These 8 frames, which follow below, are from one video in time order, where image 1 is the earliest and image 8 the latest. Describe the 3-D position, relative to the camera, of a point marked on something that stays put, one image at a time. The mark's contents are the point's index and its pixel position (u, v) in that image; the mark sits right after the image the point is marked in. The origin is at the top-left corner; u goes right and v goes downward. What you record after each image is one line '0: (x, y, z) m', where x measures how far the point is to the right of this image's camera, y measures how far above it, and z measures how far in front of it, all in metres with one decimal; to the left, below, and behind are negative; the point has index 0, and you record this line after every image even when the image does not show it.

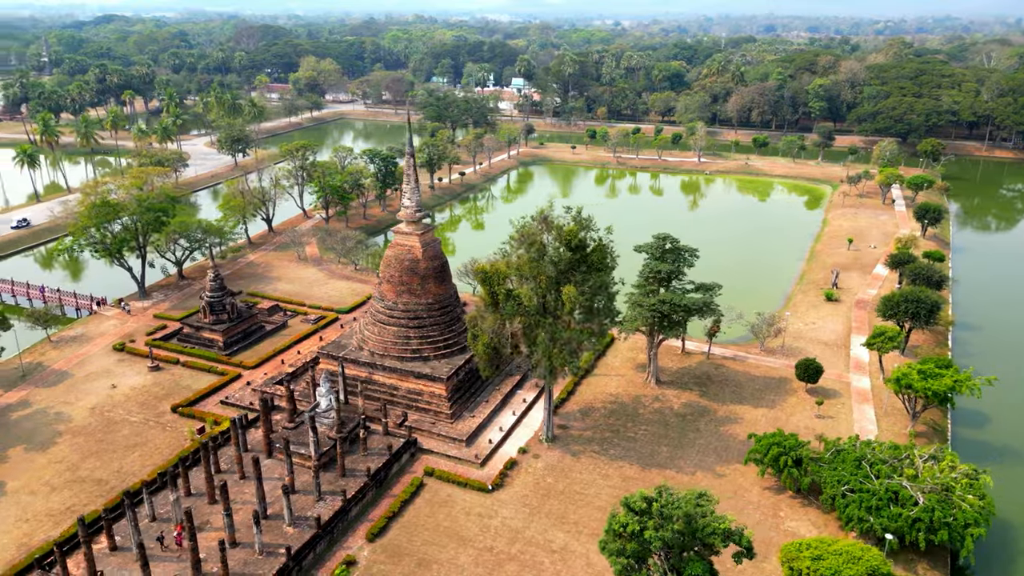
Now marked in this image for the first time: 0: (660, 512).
0: (+3.4, -5.1, +16.9) m
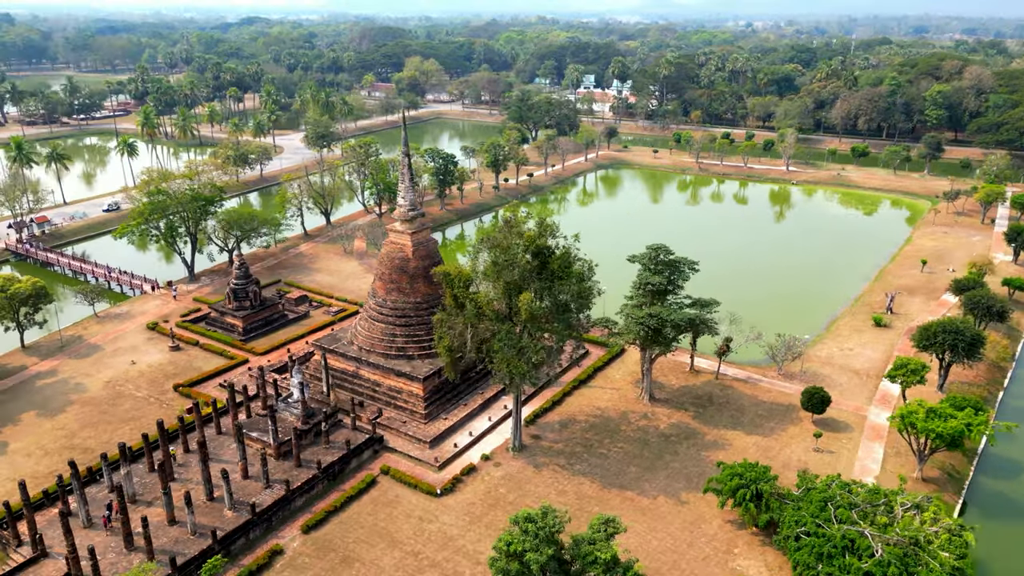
0: (+0.6, -5.4, +16.1) m
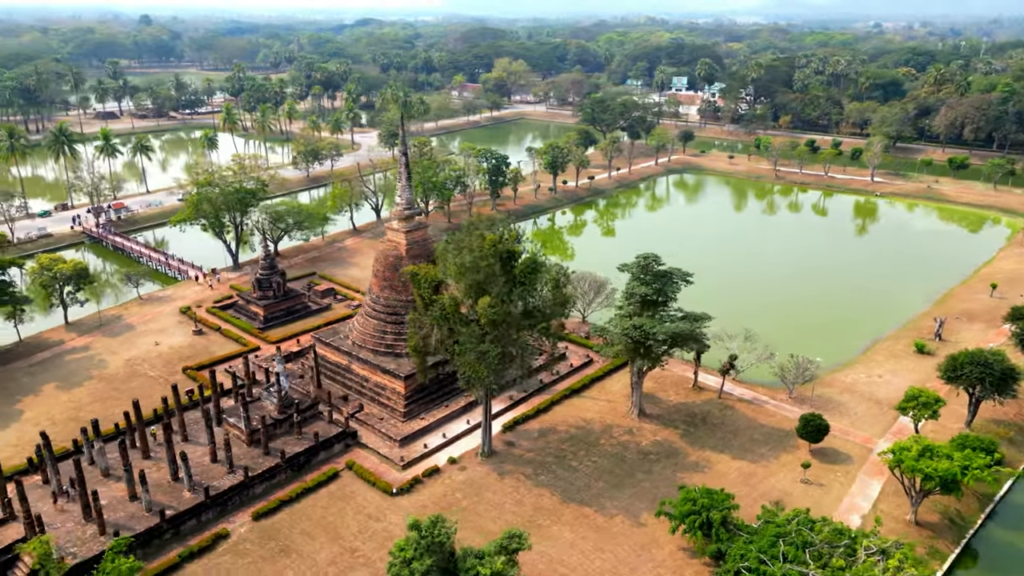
0: (-1.9, -5.5, +15.7) m
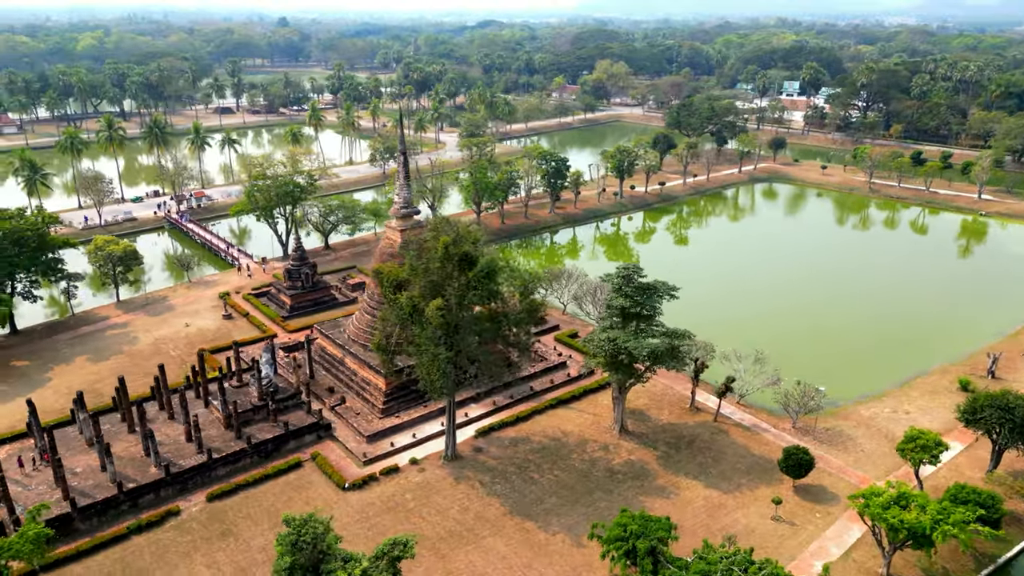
0: (-4.7, -5.4, +15.8) m
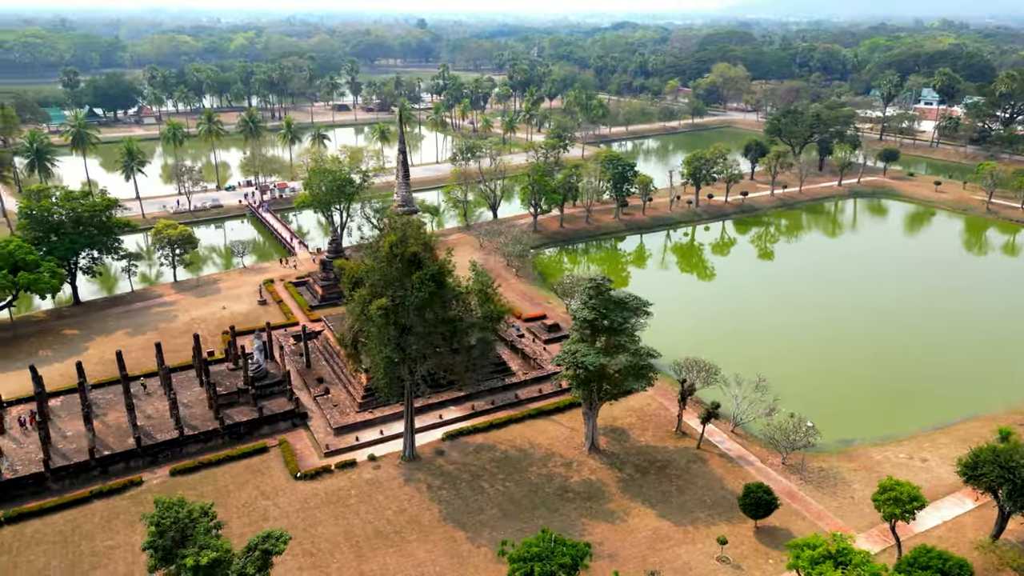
0: (-7.8, -5.2, +16.4) m
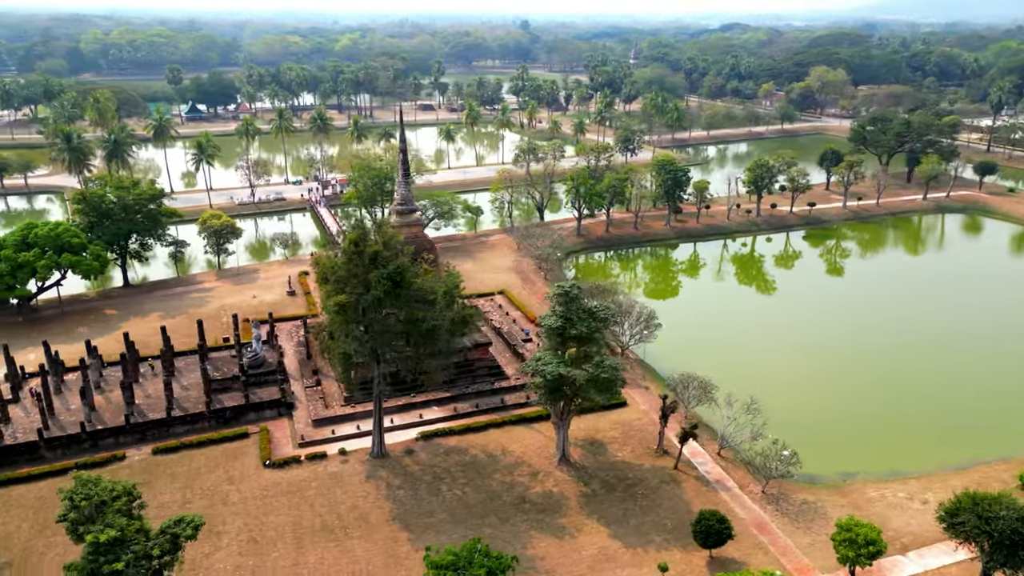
0: (-10.2, -4.9, +17.2) m
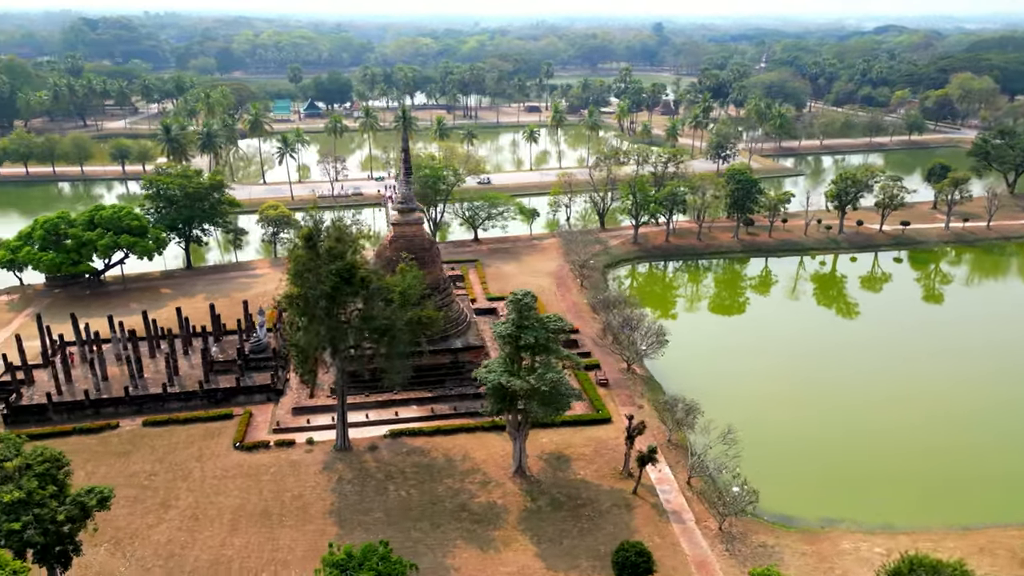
0: (-12.9, -4.3, +18.7) m
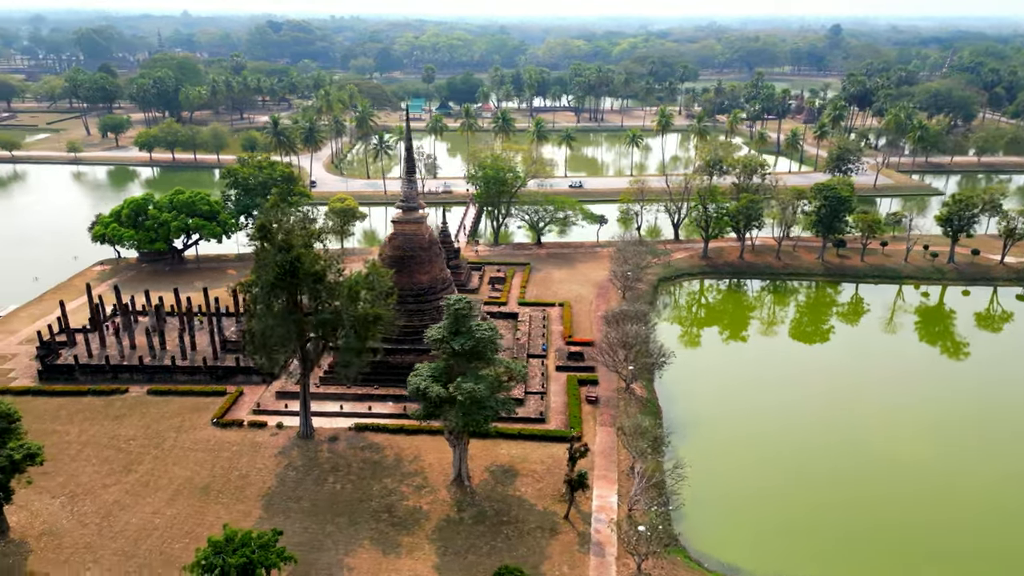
0: (-15.8, -3.4, +21.2) m
